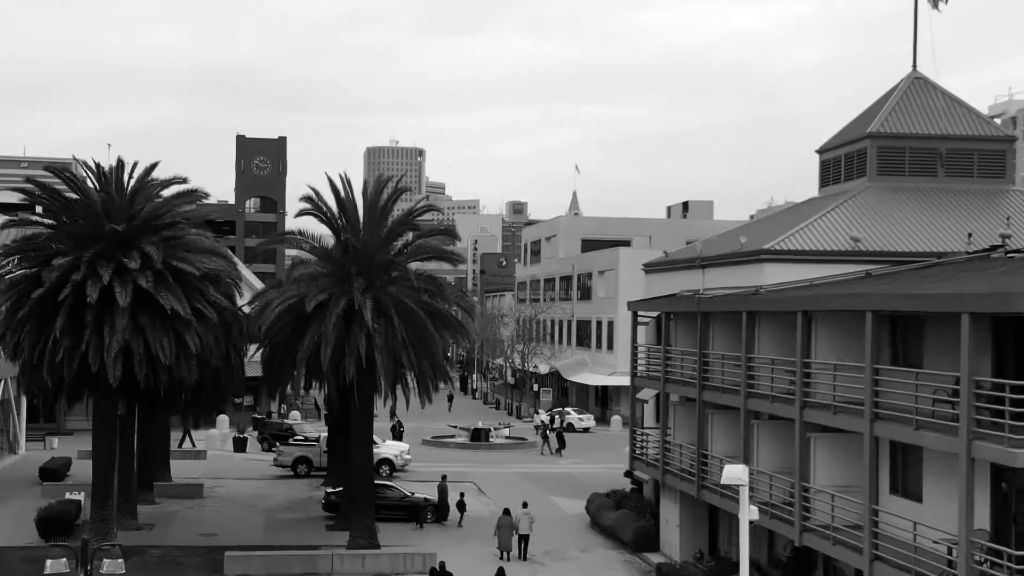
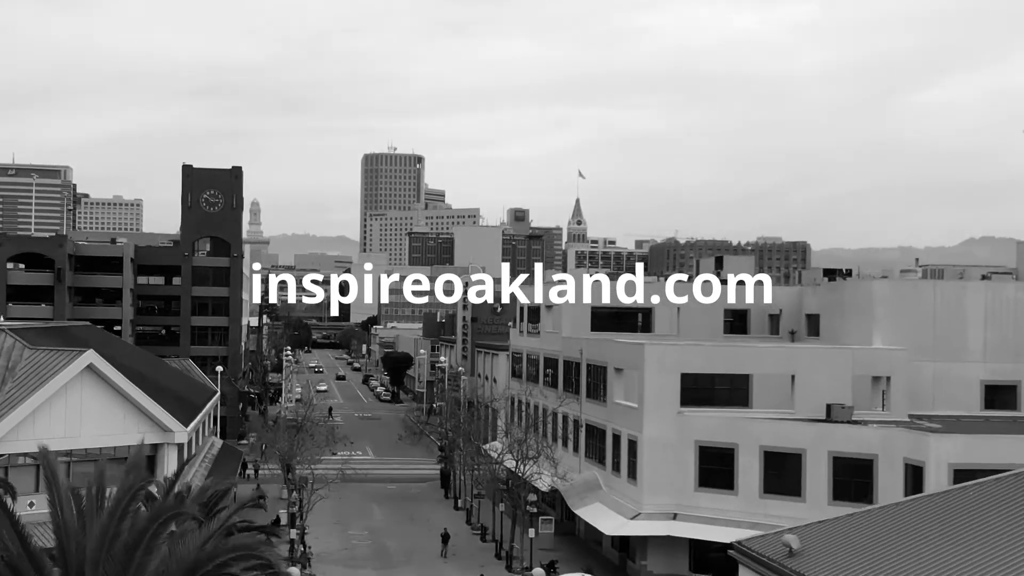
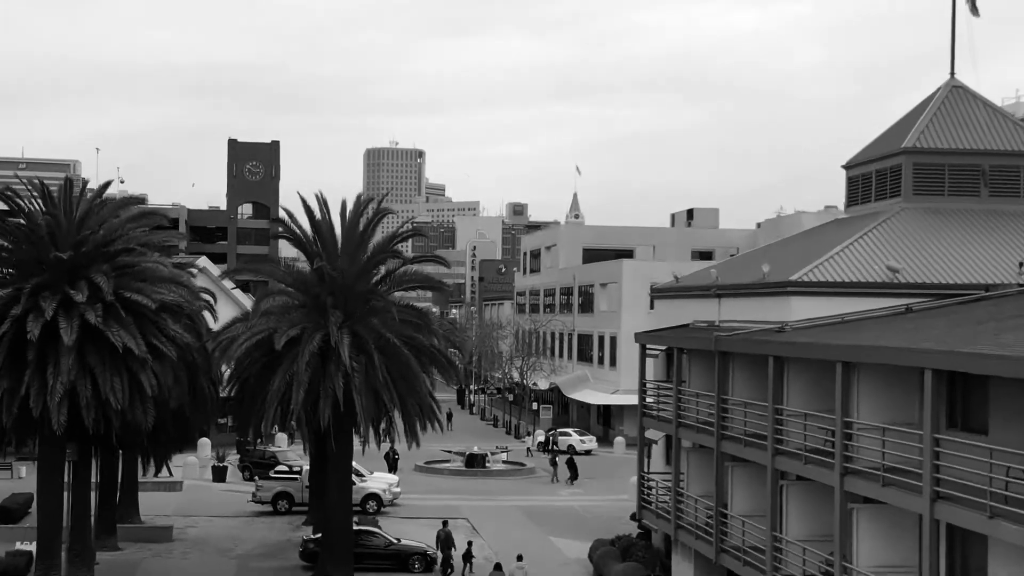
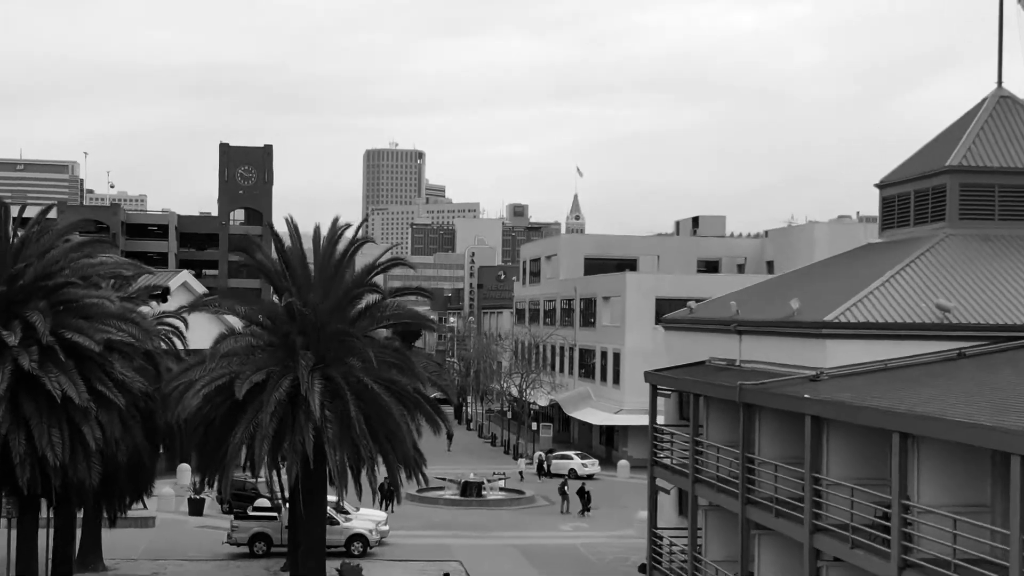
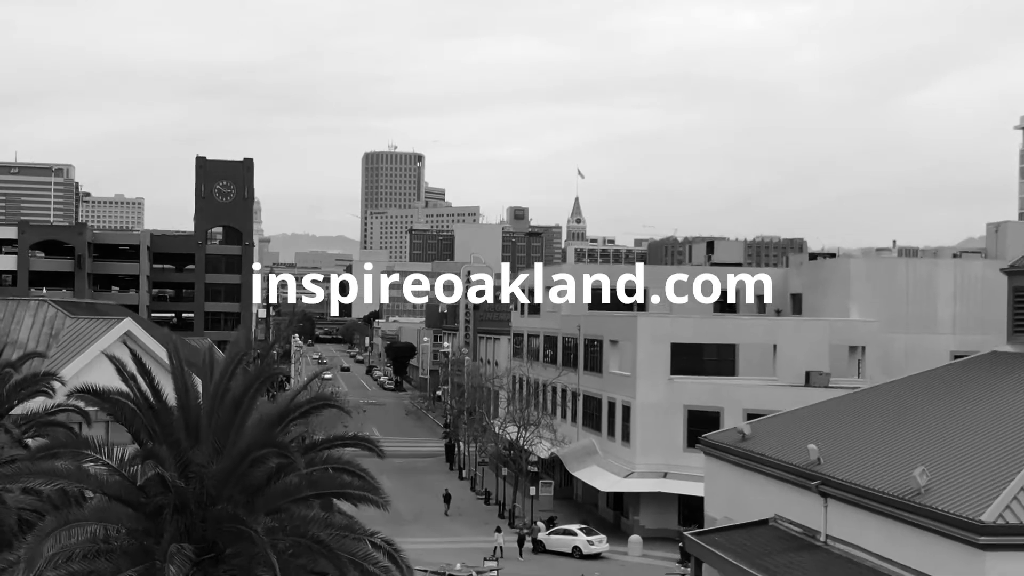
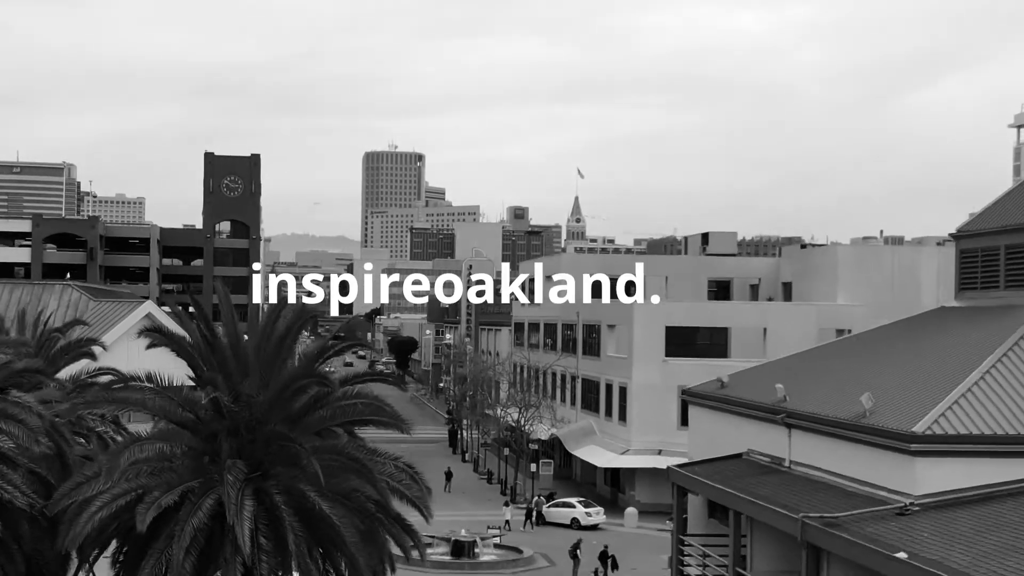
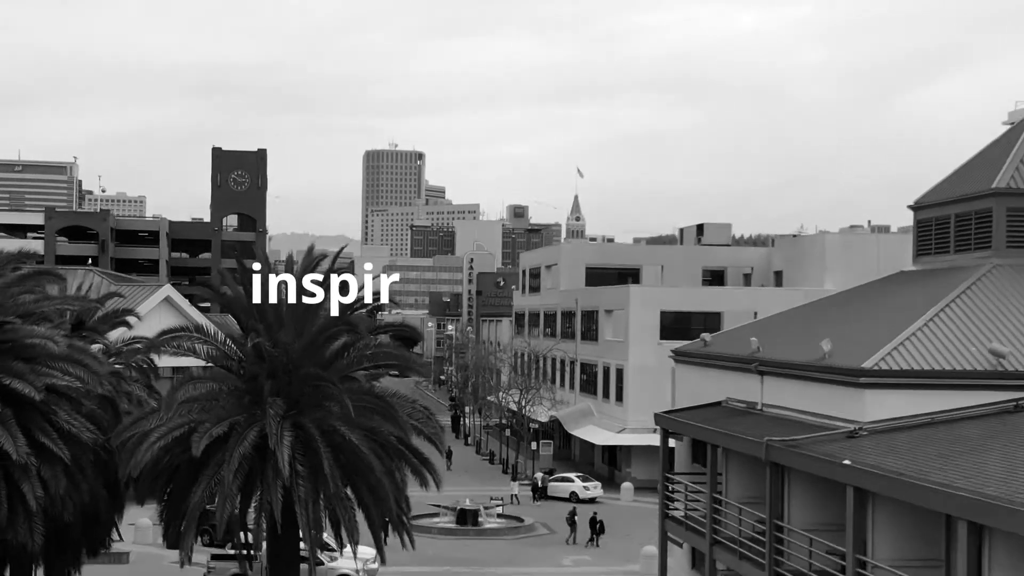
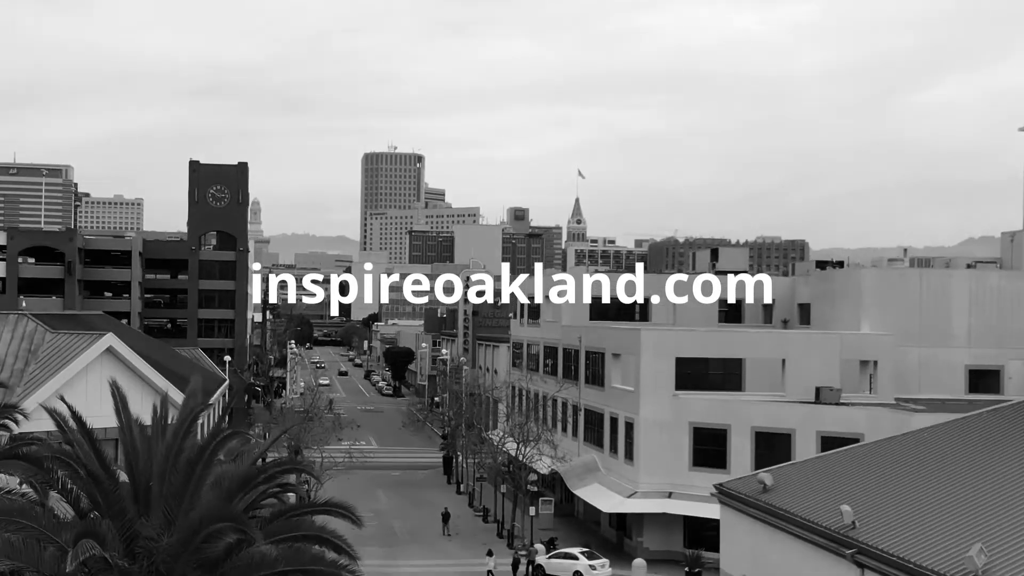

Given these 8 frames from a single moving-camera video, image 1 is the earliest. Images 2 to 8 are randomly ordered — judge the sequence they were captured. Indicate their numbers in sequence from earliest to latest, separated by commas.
3, 4, 7, 6, 5, 8, 2
